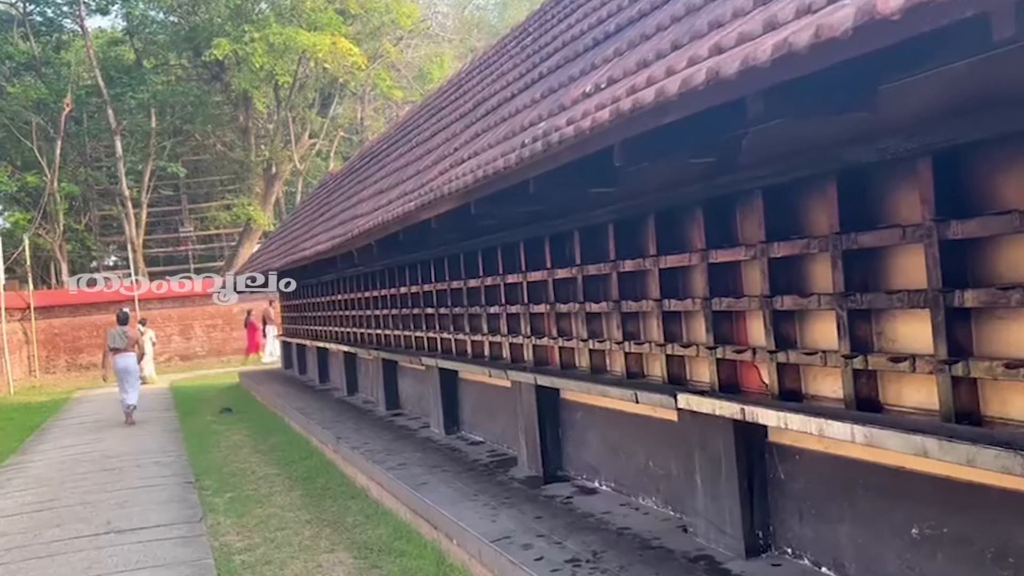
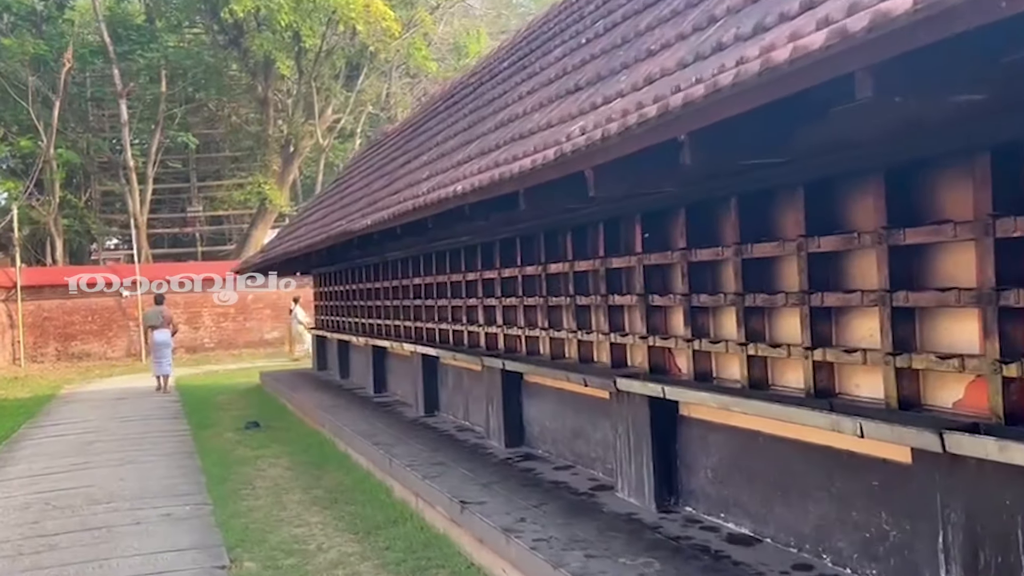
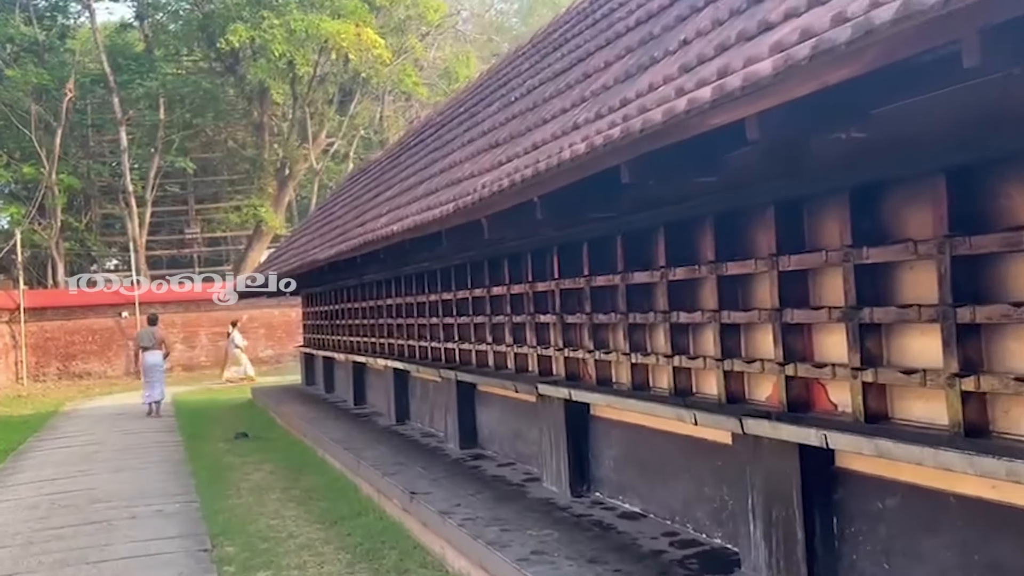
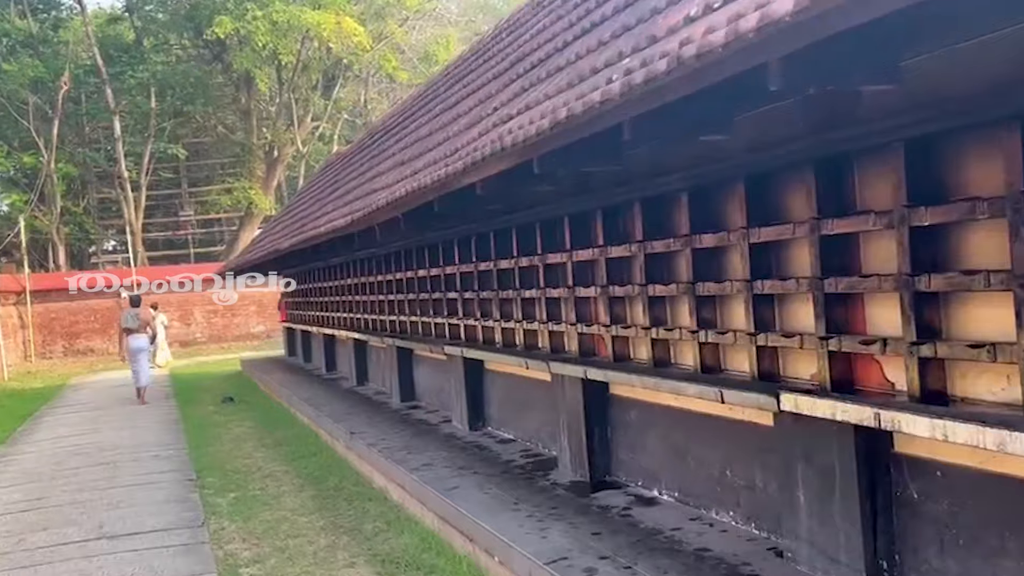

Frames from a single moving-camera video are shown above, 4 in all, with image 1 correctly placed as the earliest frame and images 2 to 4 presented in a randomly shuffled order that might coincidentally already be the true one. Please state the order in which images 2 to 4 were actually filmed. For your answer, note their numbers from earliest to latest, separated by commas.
4, 3, 2
